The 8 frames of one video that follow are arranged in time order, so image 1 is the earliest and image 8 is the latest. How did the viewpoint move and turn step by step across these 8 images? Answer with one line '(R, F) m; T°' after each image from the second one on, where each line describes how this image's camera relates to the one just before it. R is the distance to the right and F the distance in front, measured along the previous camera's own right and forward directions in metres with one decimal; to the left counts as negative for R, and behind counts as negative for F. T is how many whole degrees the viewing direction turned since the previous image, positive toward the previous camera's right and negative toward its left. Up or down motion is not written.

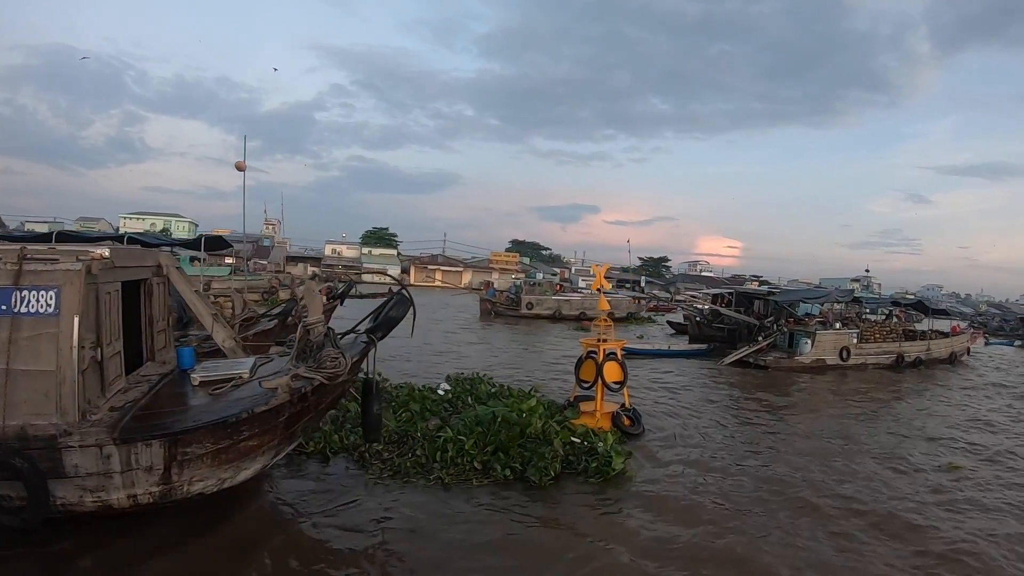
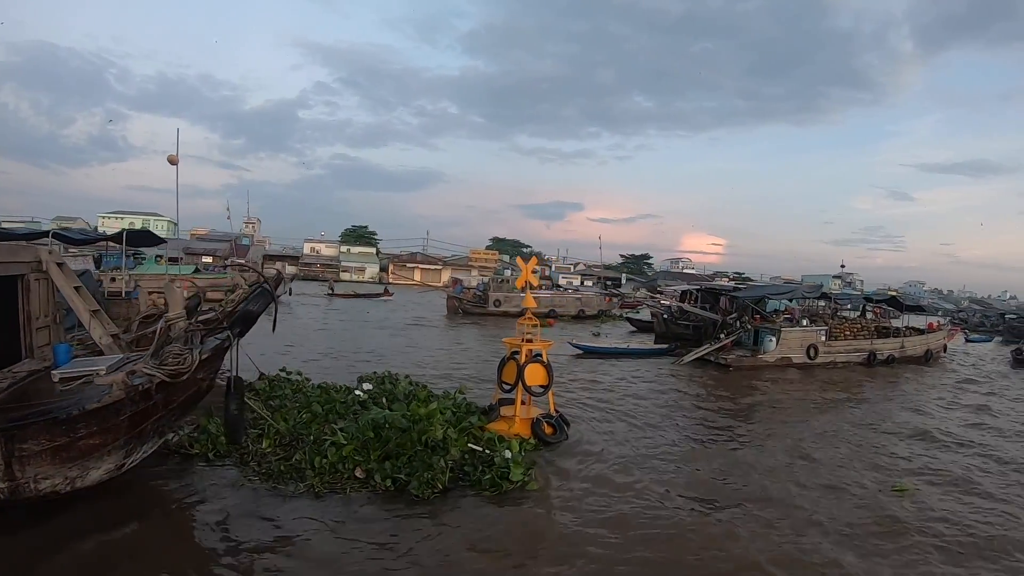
(+1.1, +1.0) m; +1°
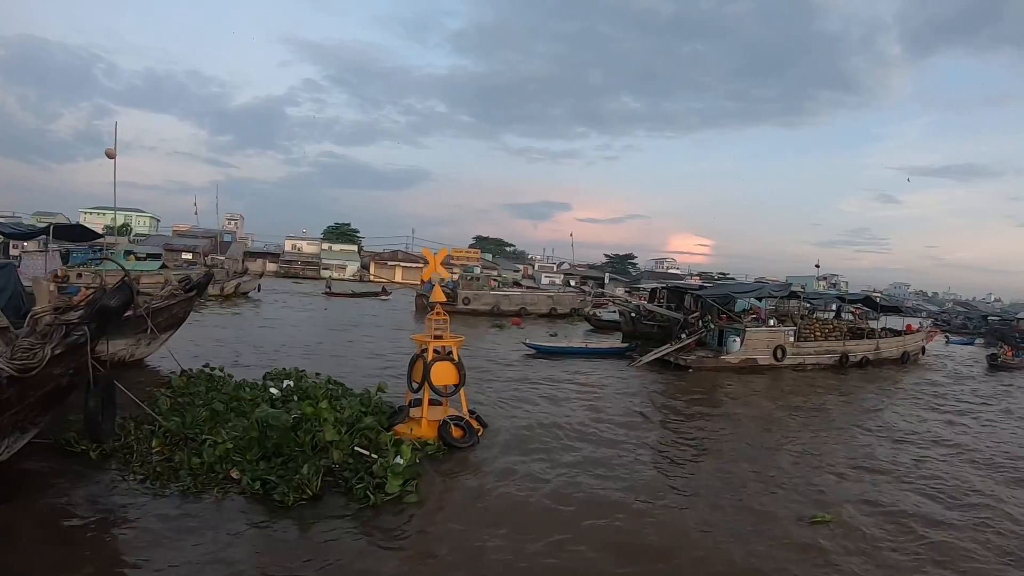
(+1.0, +0.8) m; +1°
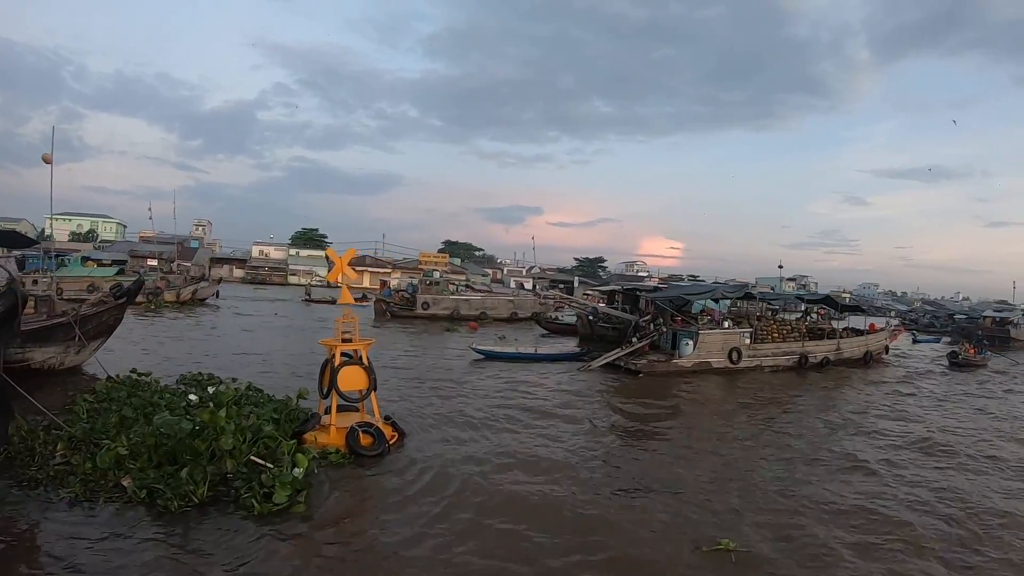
(+0.9, +0.7) m; +2°
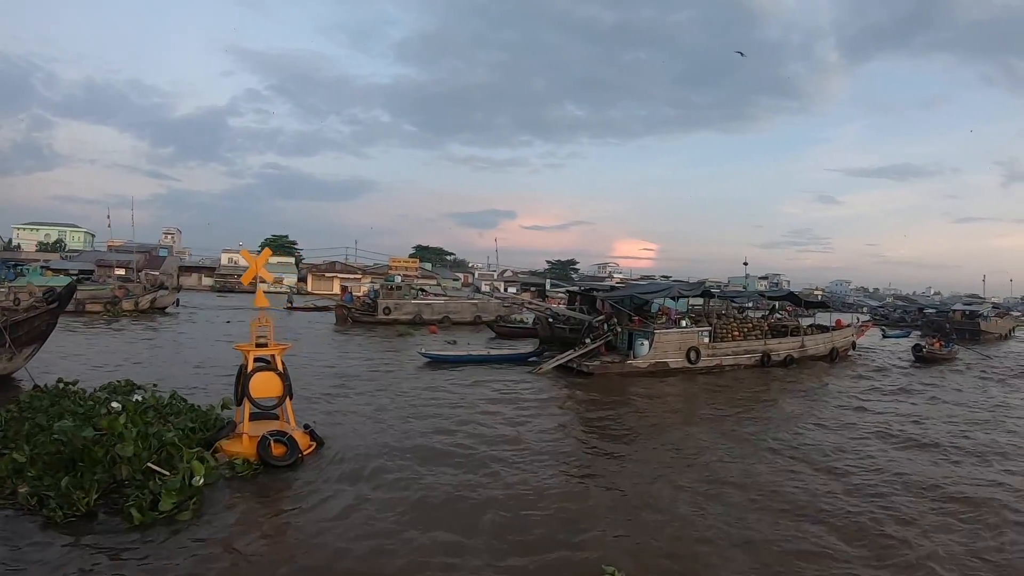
(+0.8, +0.6) m; +2°
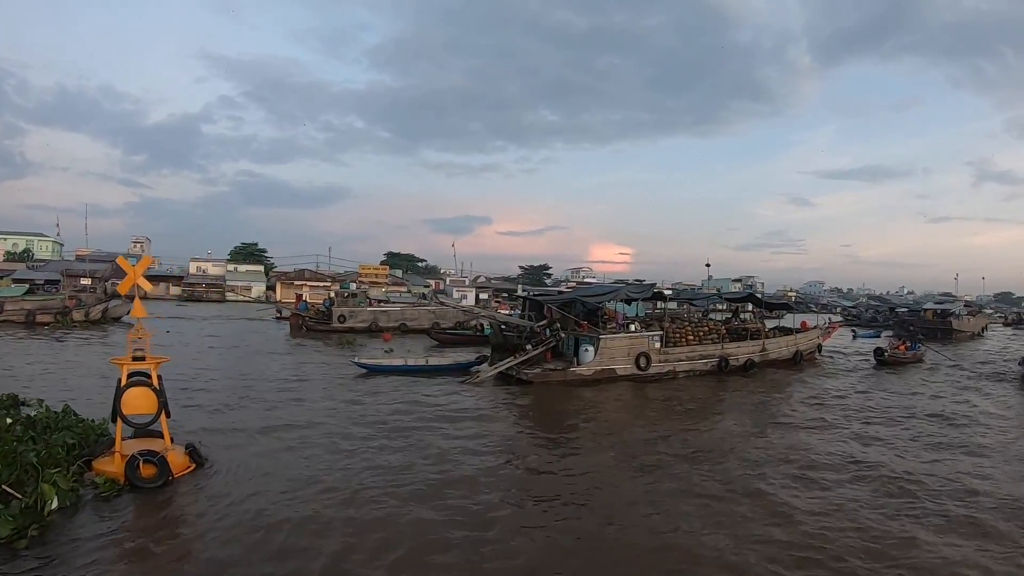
(+1.0, +0.8) m; +2°
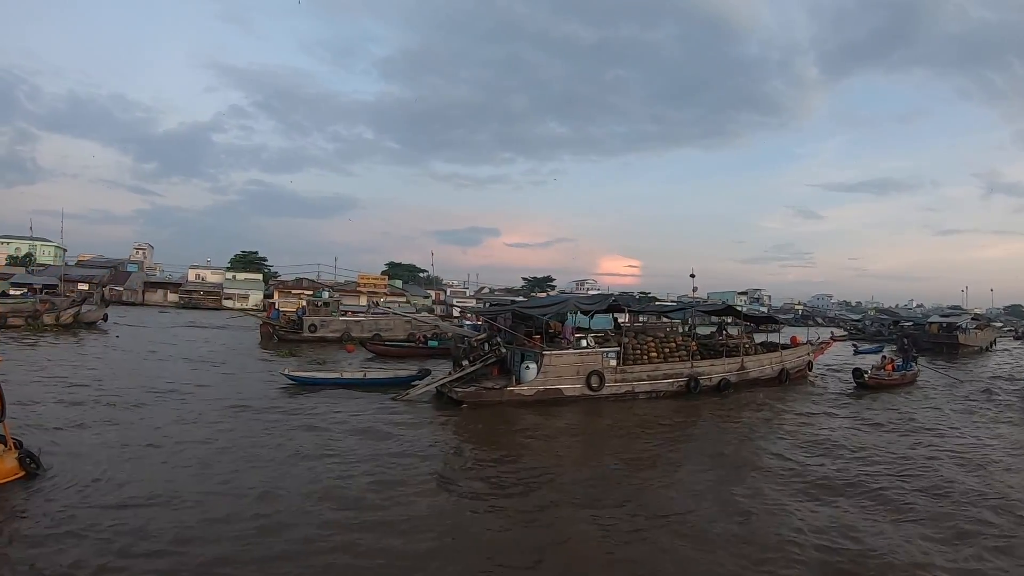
(+1.4, +1.0) m; -1°
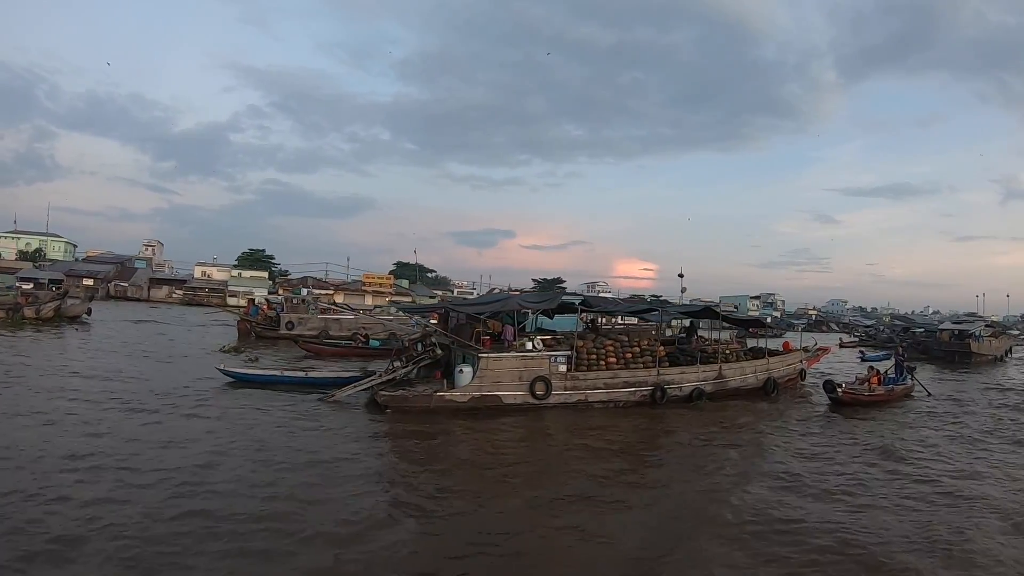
(+1.4, +0.9) m; -2°
